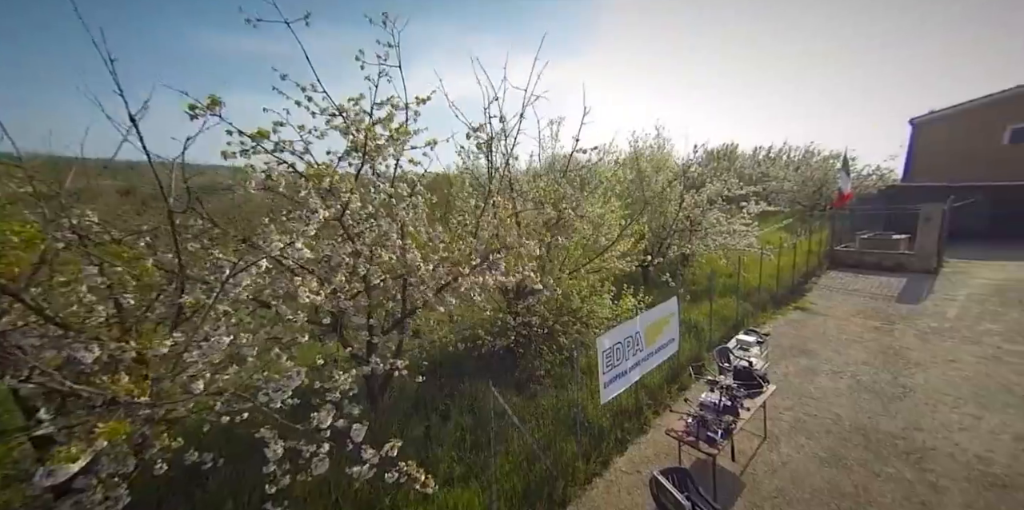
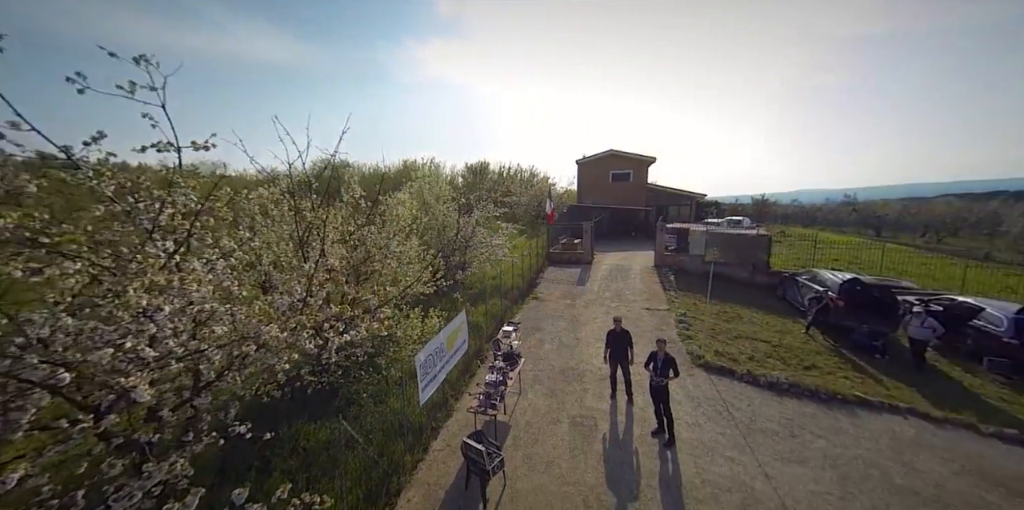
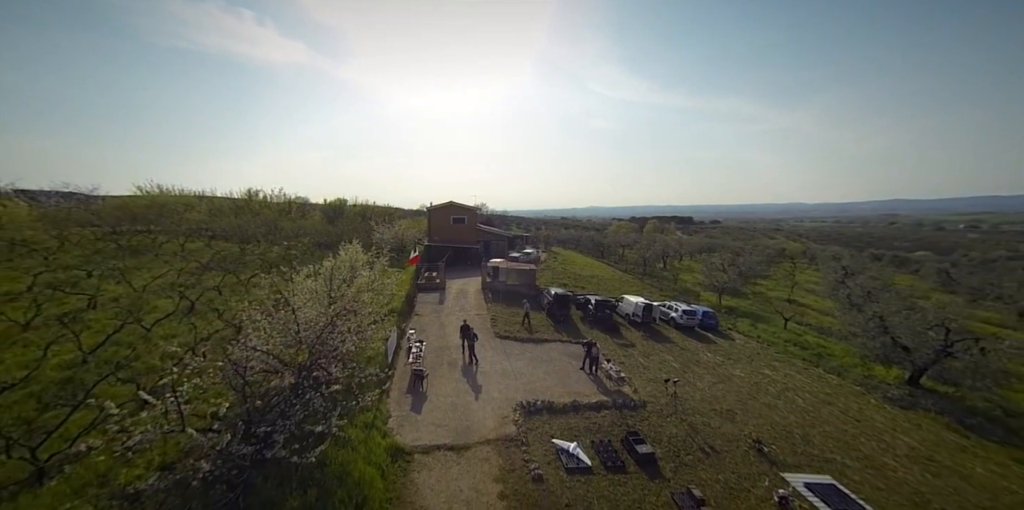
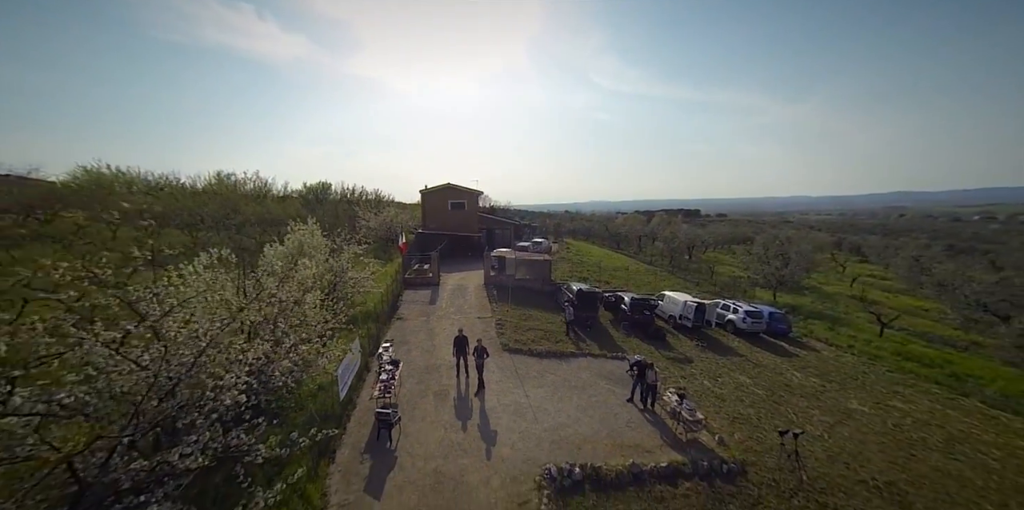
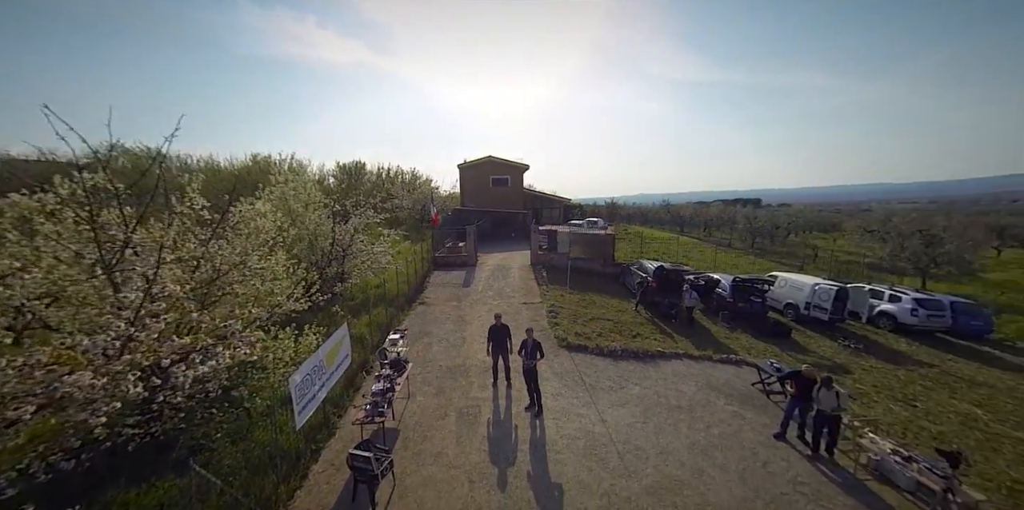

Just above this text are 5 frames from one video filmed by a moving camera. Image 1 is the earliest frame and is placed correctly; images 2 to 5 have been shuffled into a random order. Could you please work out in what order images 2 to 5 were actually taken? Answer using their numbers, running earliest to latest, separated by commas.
2, 5, 4, 3
